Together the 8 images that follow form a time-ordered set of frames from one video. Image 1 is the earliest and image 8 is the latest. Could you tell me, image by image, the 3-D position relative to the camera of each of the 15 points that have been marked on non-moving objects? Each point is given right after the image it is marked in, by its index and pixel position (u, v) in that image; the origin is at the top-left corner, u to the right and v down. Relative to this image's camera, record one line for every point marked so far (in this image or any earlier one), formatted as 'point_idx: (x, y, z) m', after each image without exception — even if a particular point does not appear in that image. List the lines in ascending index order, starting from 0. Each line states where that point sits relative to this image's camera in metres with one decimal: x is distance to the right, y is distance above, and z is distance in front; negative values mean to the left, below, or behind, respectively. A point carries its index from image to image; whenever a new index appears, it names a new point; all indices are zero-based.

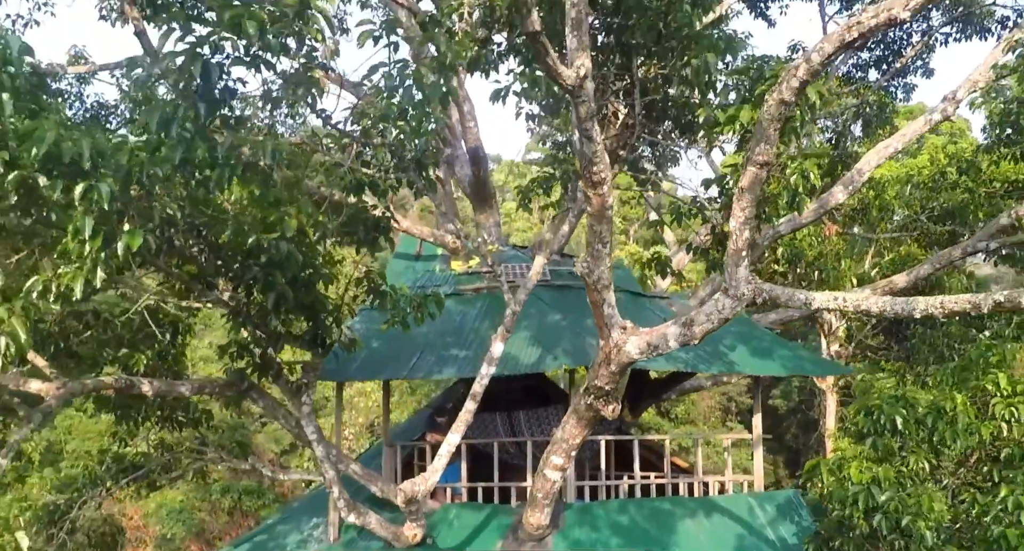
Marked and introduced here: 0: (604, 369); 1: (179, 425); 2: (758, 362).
0: (+0.5, -0.6, +6.0) m
1: (-2.8, -1.3, +8.5) m
2: (+2.1, -0.7, +8.6) m
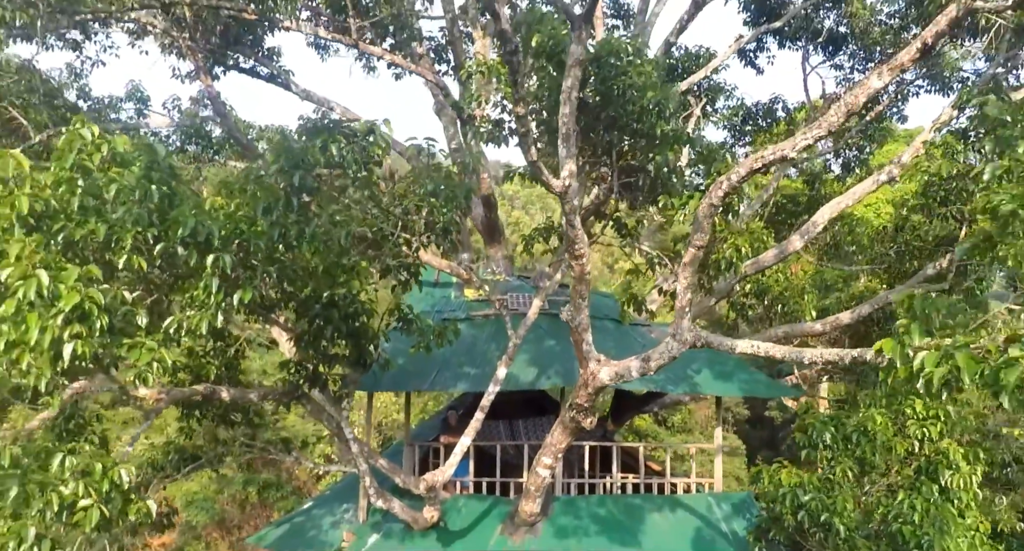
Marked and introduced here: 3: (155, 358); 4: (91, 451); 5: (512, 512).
0: (+0.5, -0.9, +7.7) m
1: (-2.8, -1.5, +10.3) m
2: (+2.1, -1.1, +10.3) m
3: (-2.1, -0.5, +6.0) m
4: (-2.6, -1.1, +6.5) m
5: (0.0, -2.2, +9.5) m
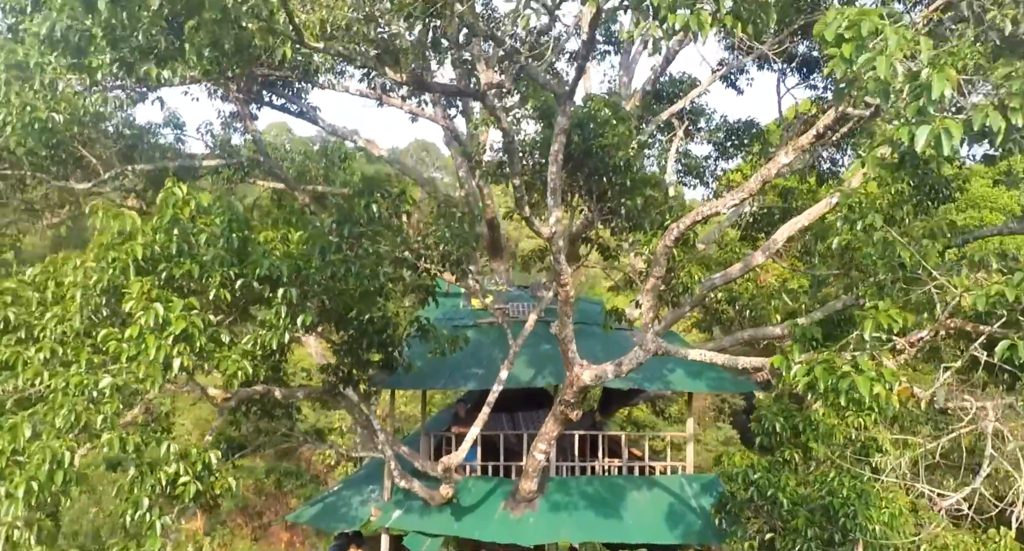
0: (+0.5, -1.1, +9.5) m
1: (-2.8, -1.7, +12.1) m
2: (+2.1, -1.3, +12.0) m
3: (-2.1, -0.7, +7.7) m
4: (-2.6, -1.3, +8.2) m
5: (0.0, -2.4, +11.3) m
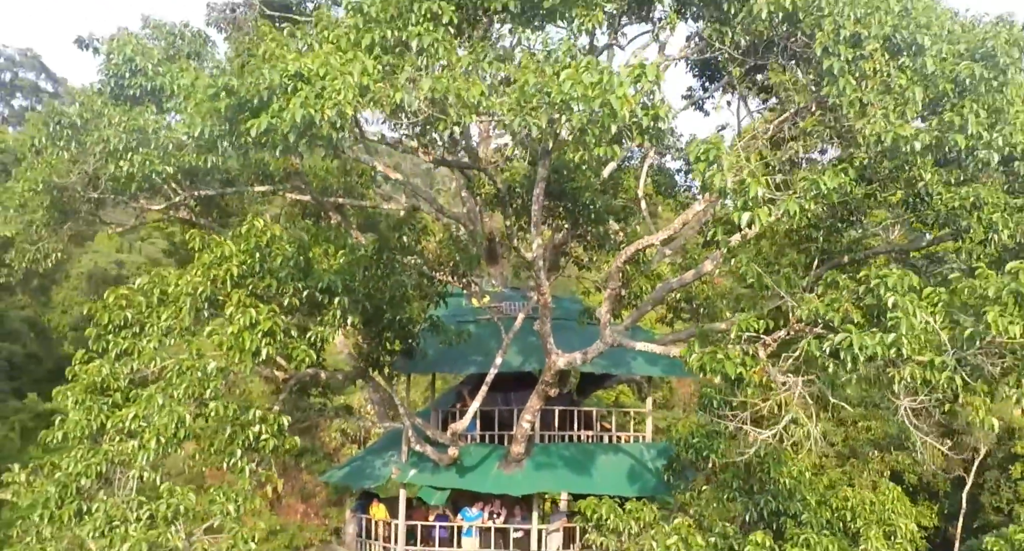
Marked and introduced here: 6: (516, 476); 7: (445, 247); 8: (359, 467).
0: (+0.5, -1.2, +12.4) m
1: (-2.9, -1.8, +14.9) m
2: (+2.0, -1.4, +14.9) m
3: (-2.2, -0.8, +10.6) m
4: (-2.7, -1.5, +11.1) m
5: (-0.1, -2.5, +14.2) m
6: (+0.1, -2.7, +13.8) m
7: (-0.9, +0.4, +13.8) m
8: (-2.3, -2.9, +15.2) m
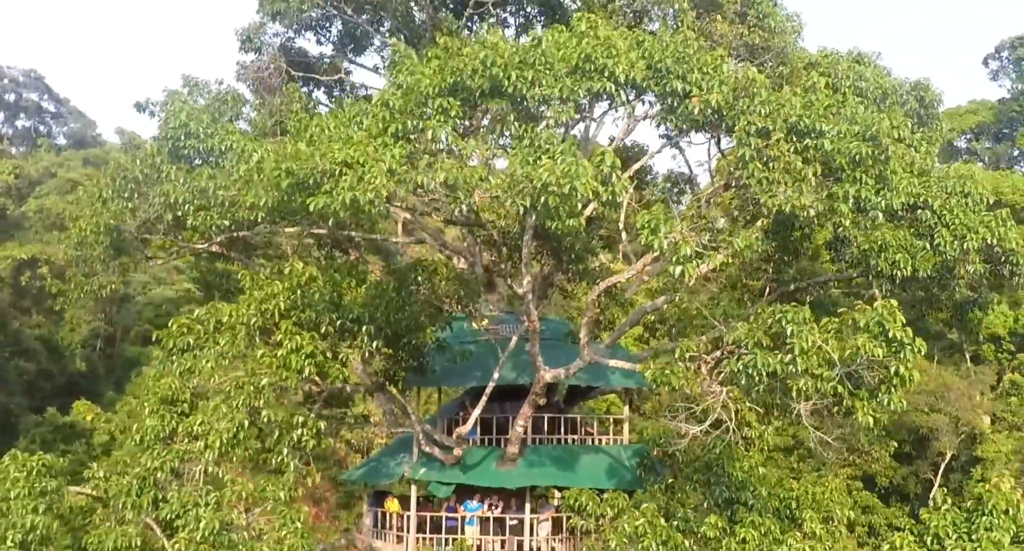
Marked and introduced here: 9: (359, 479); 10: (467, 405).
0: (+0.4, -1.6, +14.8) m
1: (-3.0, -2.2, +17.3) m
2: (+1.9, -1.8, +17.3) m
3: (-2.3, -1.3, +13.0) m
4: (-2.8, -1.9, +13.5) m
5: (-0.2, -3.0, +16.6) m
6: (0.0, -3.2, +16.2) m
7: (-1.0, -0.1, +16.2) m
8: (-2.4, -3.4, +17.6) m
9: (-2.6, -3.5, +17.3) m
10: (-0.8, -2.3, +17.9) m
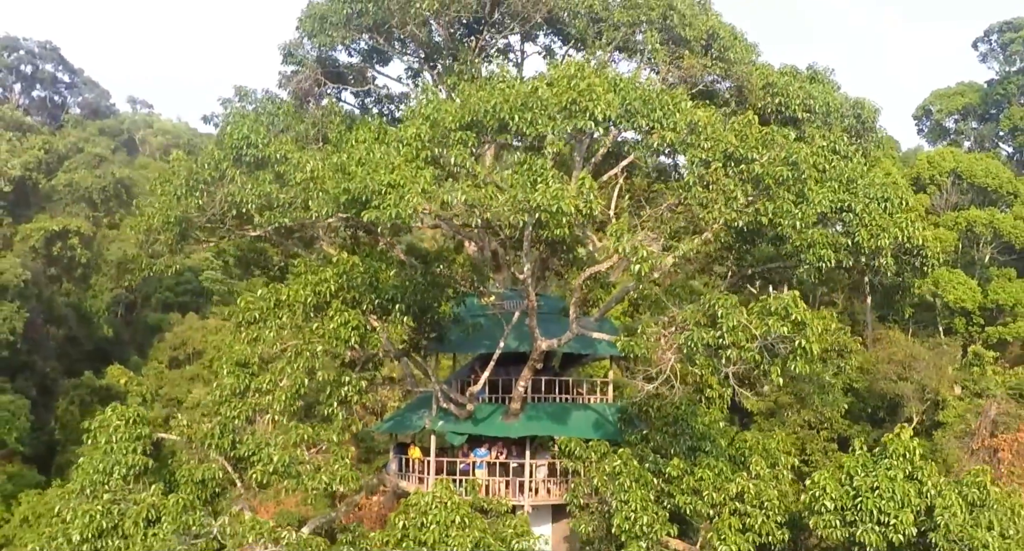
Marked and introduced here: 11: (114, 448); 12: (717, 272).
0: (+0.4, -1.4, +18.2) m
1: (-2.9, -1.9, +20.7) m
2: (+2.0, -1.5, +20.7) m
3: (-2.2, -1.1, +16.4) m
4: (-2.7, -1.7, +16.9) m
5: (-0.1, -2.7, +19.9) m
6: (0.0, -2.9, +19.6) m
7: (-0.9, +0.2, +19.5) m
8: (-2.3, -3.0, +21.0) m
9: (-2.6, -3.2, +20.8) m
10: (-0.7, -2.0, +21.3) m
11: (-6.7, -2.9, +16.8) m
12: (+3.9, +0.1, +19.1) m
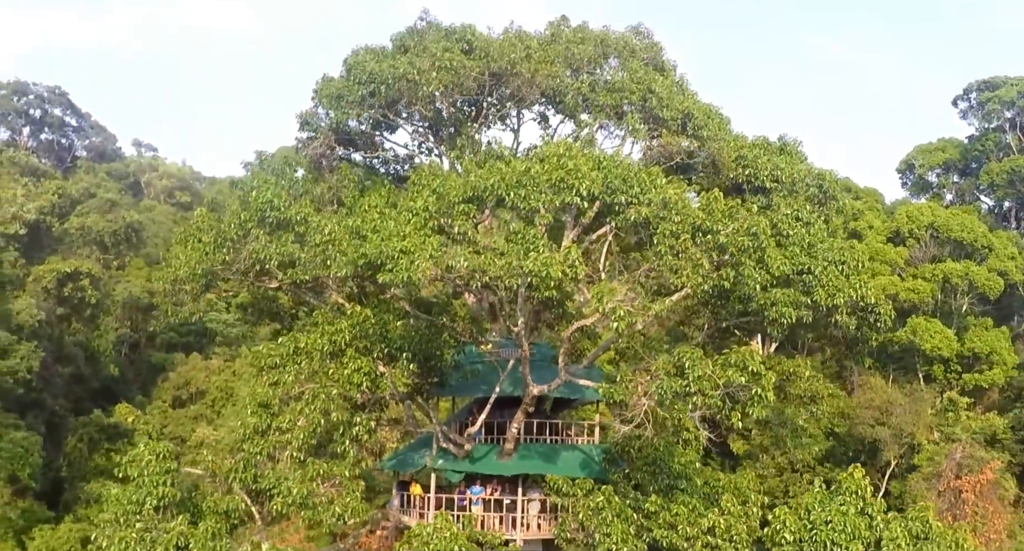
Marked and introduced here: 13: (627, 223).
0: (+0.3, -2.4, +20.1) m
1: (-3.1, -3.0, +22.6) m
2: (+1.9, -2.7, +22.6) m
3: (-2.3, -2.0, +18.3) m
4: (-2.8, -2.6, +18.8) m
5: (-0.2, -3.8, +21.8) m
6: (-0.1, -4.0, +21.4) m
7: (-1.0, -0.9, +21.5) m
8: (-2.5, -4.2, +22.8) m
9: (-2.7, -4.3, +22.6) m
10: (-0.9, -3.1, +23.2) m
11: (-6.8, -3.8, +18.7) m
12: (+3.8, -1.1, +21.1) m
13: (+2.0, +0.9, +17.3) m
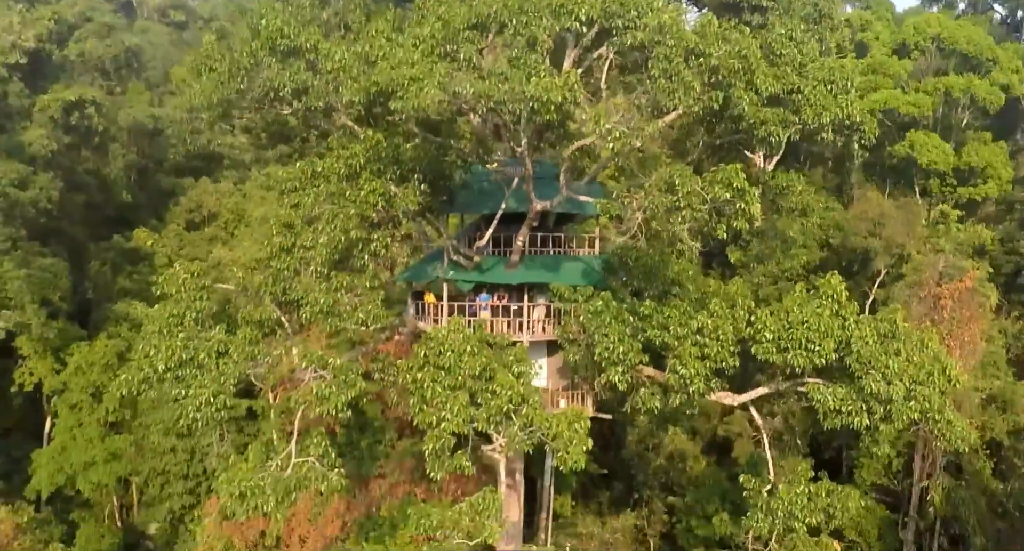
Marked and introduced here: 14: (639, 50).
0: (+0.4, +1.3, +21.5) m
1: (-2.9, +1.1, +24.1) m
2: (+2.0, +1.5, +24.0) m
3: (-2.2, +1.4, +19.7) m
4: (-2.7, +0.8, +20.3) m
5: (-0.1, +0.3, +23.4) m
6: (0.0, 0.0, +23.1) m
7: (-0.9, +3.1, +22.6) m
8: (-2.3, +0.1, +24.5) m
9: (-2.6, -0.1, +24.3) m
10: (-0.7, +1.2, +24.7) m
11: (-6.7, -0.4, +20.4) m
12: (+3.9, +2.9, +22.2) m
13: (+2.0, +4.1, +18.1) m
14: (+2.3, +4.1, +18.1) m
